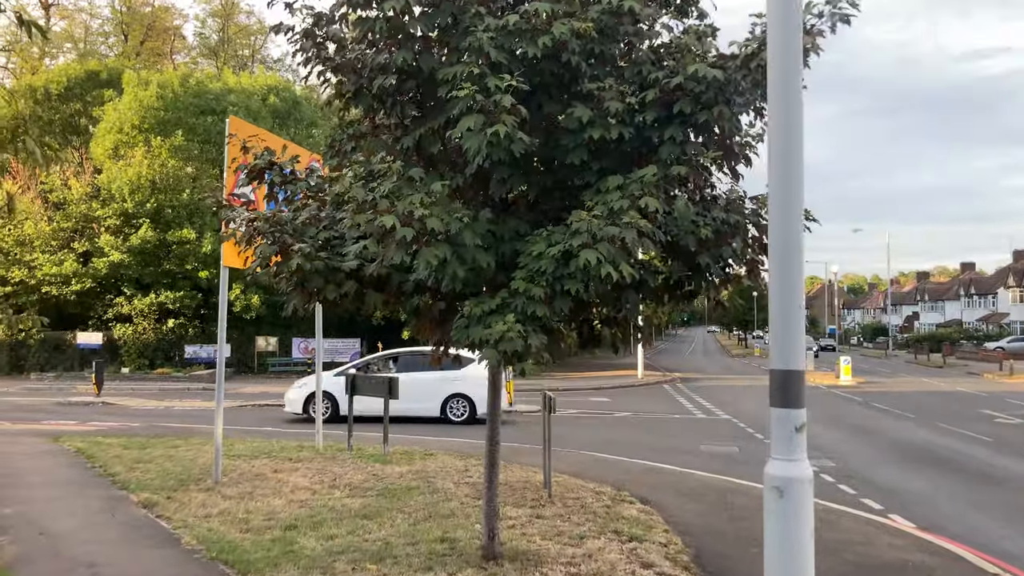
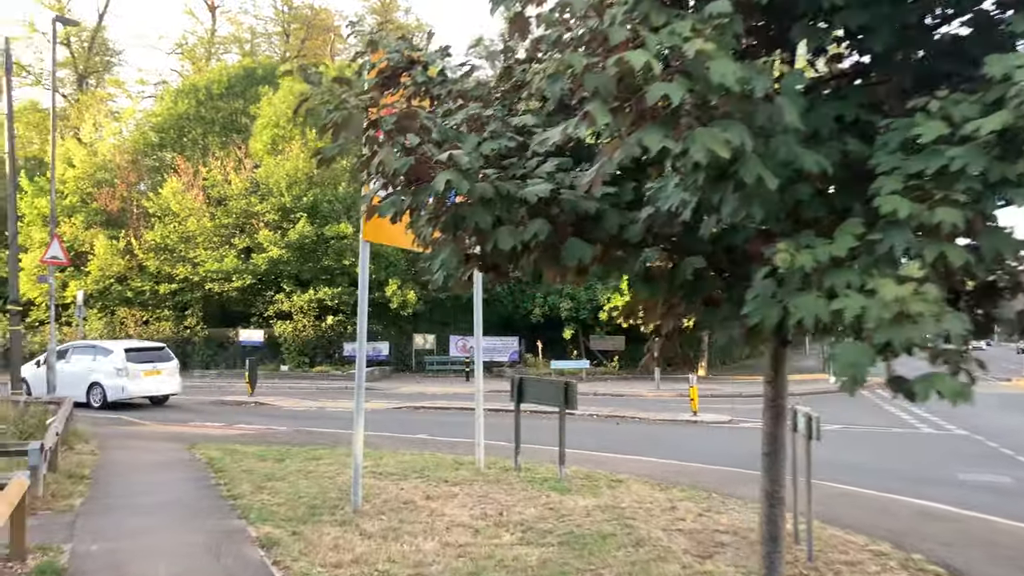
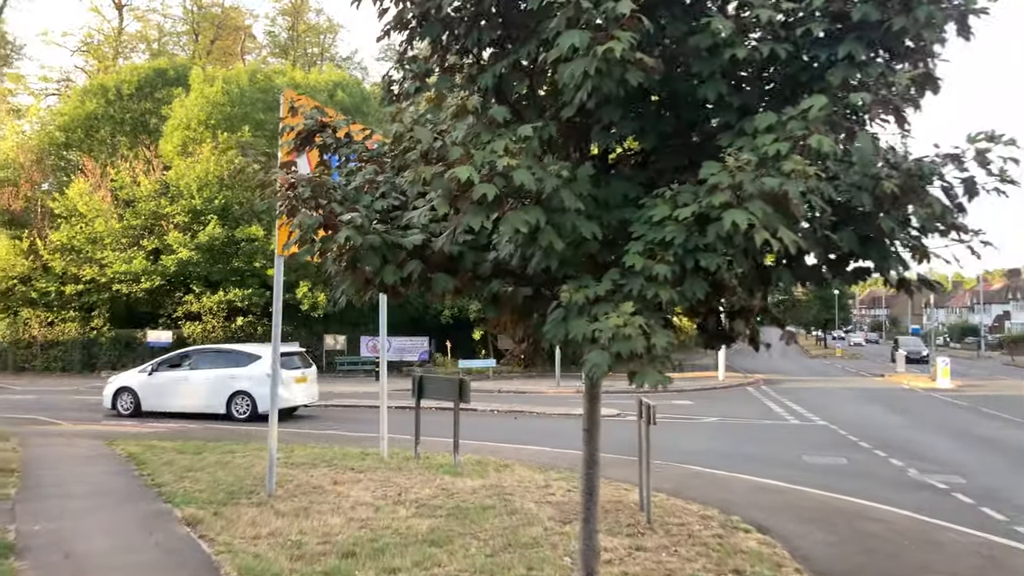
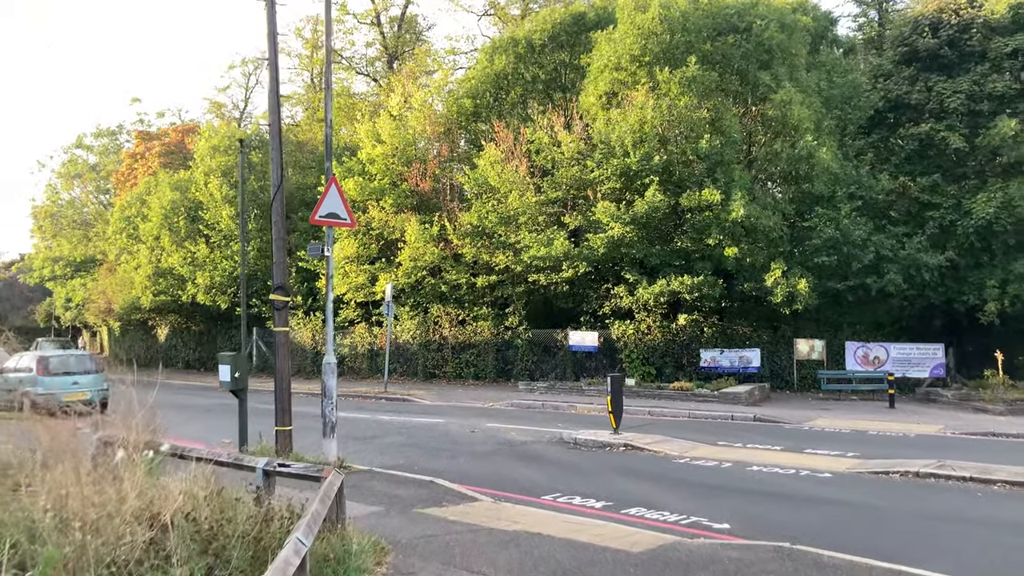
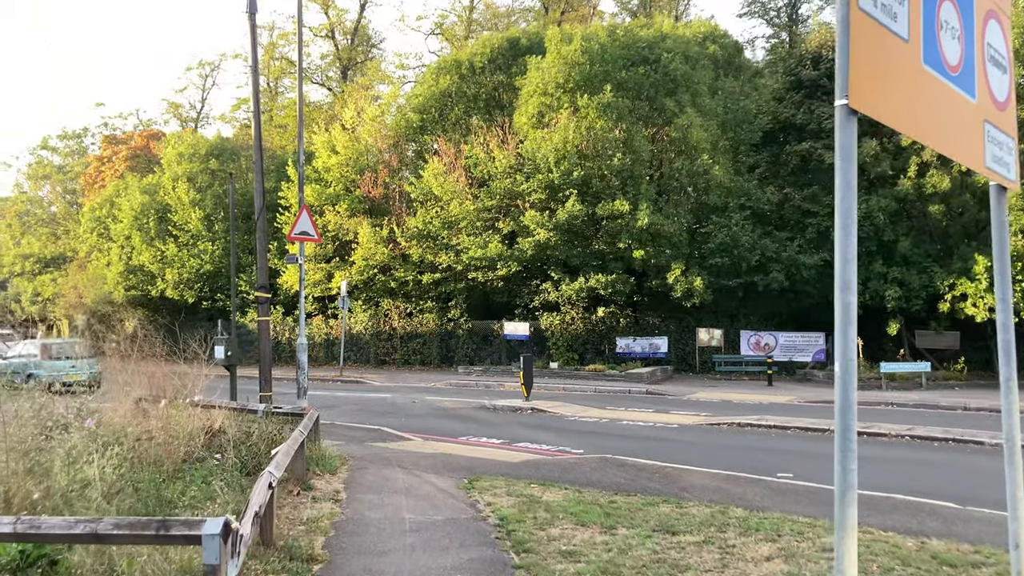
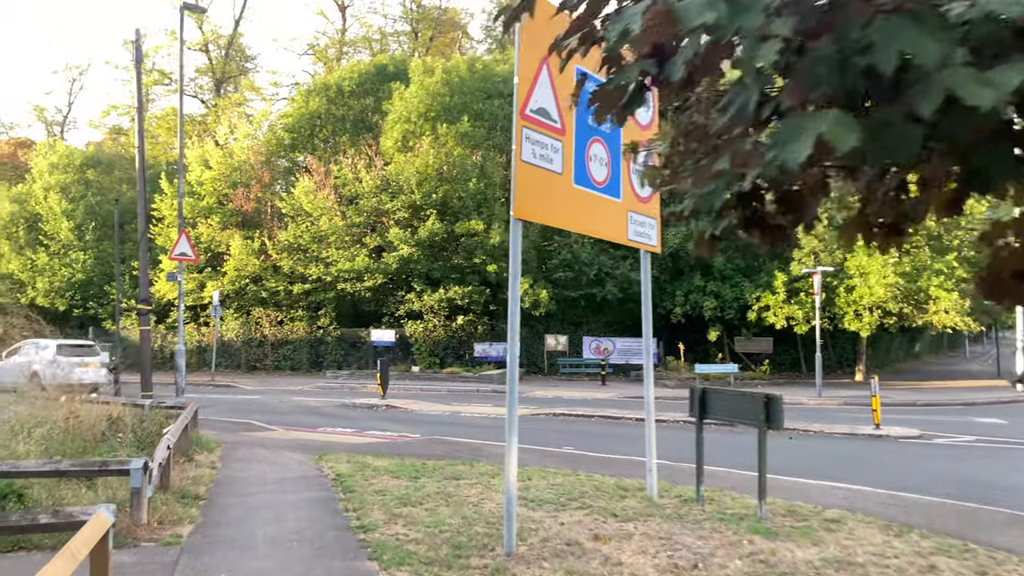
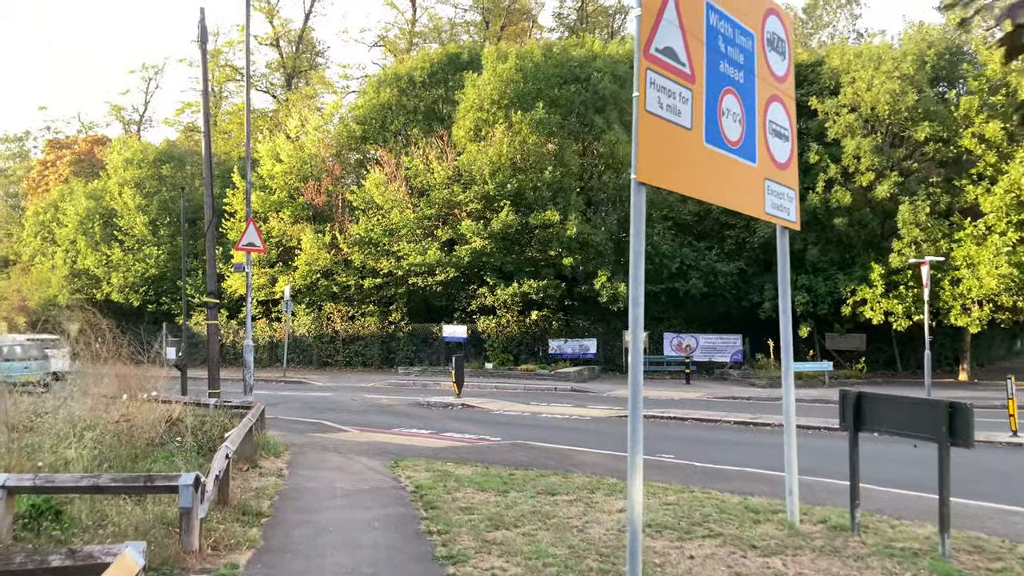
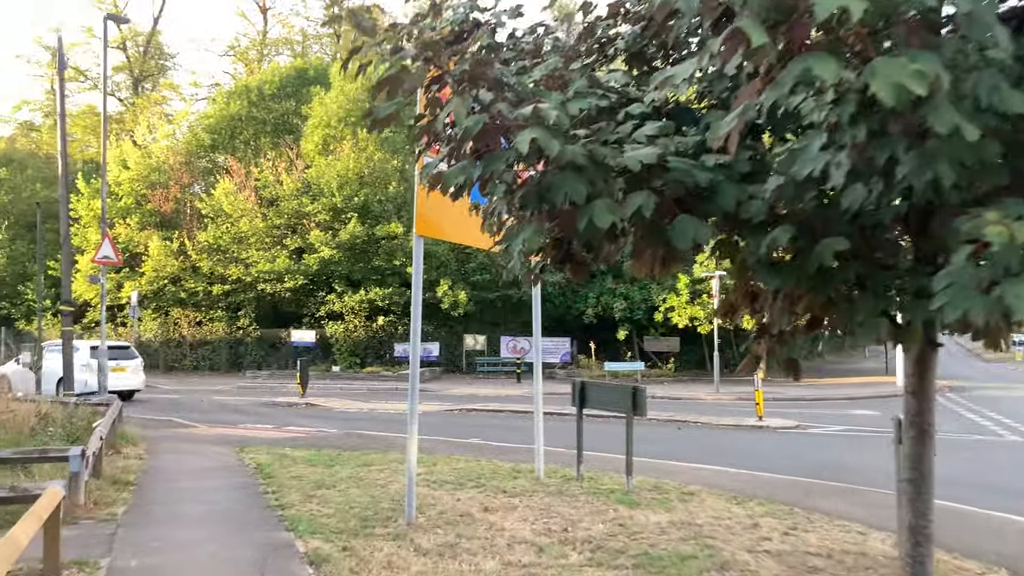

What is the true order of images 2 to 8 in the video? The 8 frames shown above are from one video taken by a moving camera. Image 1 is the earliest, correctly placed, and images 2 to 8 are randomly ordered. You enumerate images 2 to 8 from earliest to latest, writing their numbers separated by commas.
3, 2, 8, 6, 7, 5, 4
